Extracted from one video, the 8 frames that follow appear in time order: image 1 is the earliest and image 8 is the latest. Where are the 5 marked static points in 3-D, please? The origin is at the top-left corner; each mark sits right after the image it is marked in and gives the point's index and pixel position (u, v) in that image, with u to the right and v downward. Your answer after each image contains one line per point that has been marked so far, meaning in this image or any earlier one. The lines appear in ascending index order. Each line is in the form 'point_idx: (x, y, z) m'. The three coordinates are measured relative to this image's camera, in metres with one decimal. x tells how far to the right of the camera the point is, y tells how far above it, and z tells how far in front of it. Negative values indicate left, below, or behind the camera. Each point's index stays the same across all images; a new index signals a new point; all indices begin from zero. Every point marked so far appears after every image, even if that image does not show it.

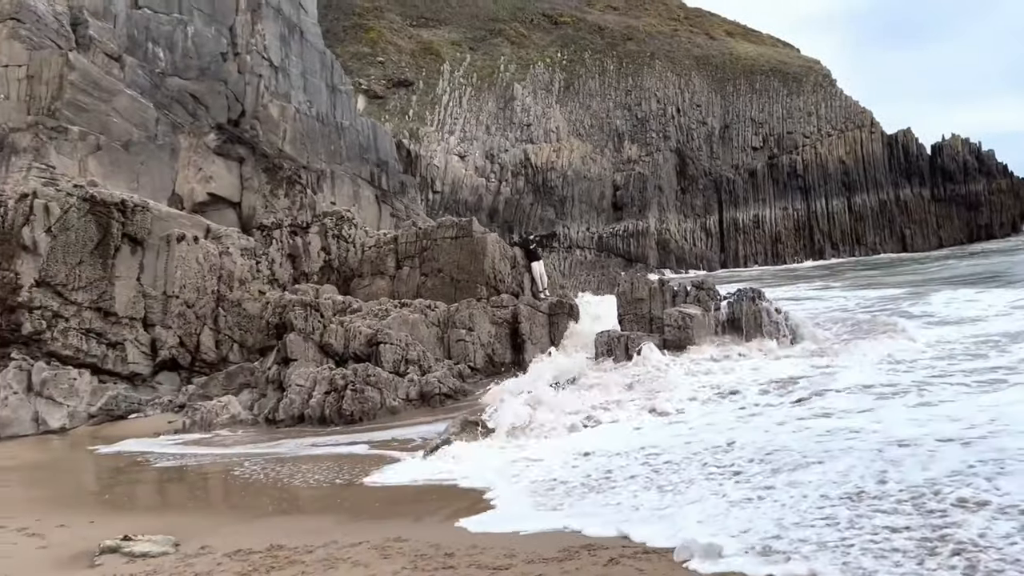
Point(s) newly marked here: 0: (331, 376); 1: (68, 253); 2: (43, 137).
0: (-2.6, -1.3, +11.9) m
1: (-7.2, +0.6, +13.6) m
2: (-8.2, +2.7, +14.7) m
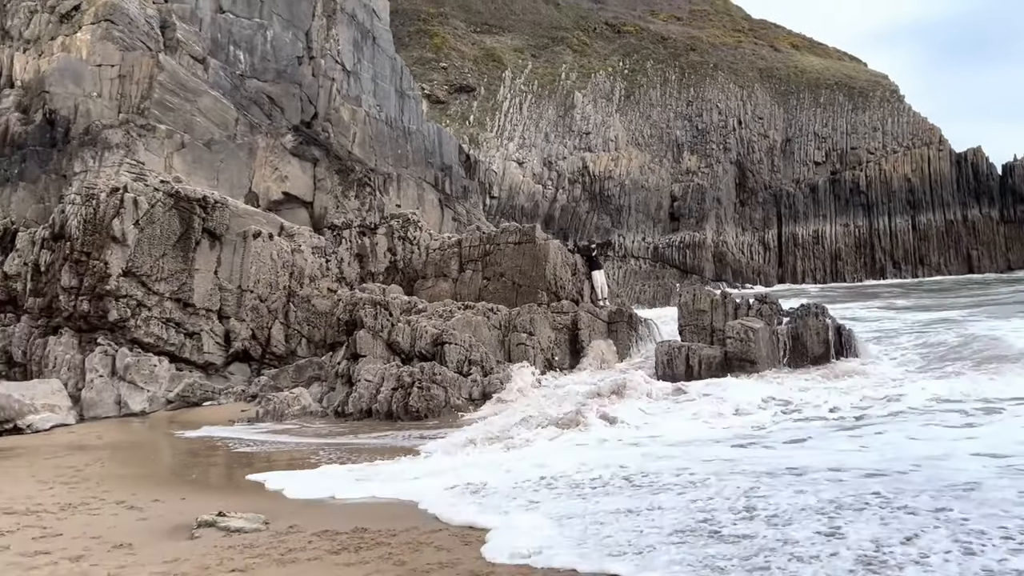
0: (-1.7, -1.3, +12.3) m
1: (-6.1, +0.7, +14.3) m
2: (-7.0, +2.8, +15.4) m
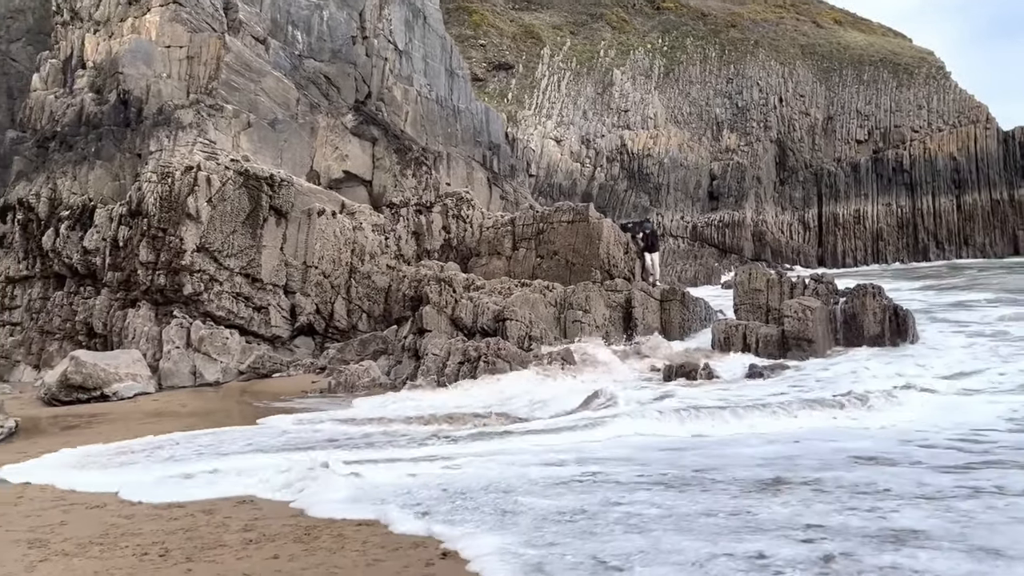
0: (-0.7, -0.9, +12.7) m
1: (-5.1, +1.2, +14.8) m
2: (-5.9, +3.3, +15.9) m
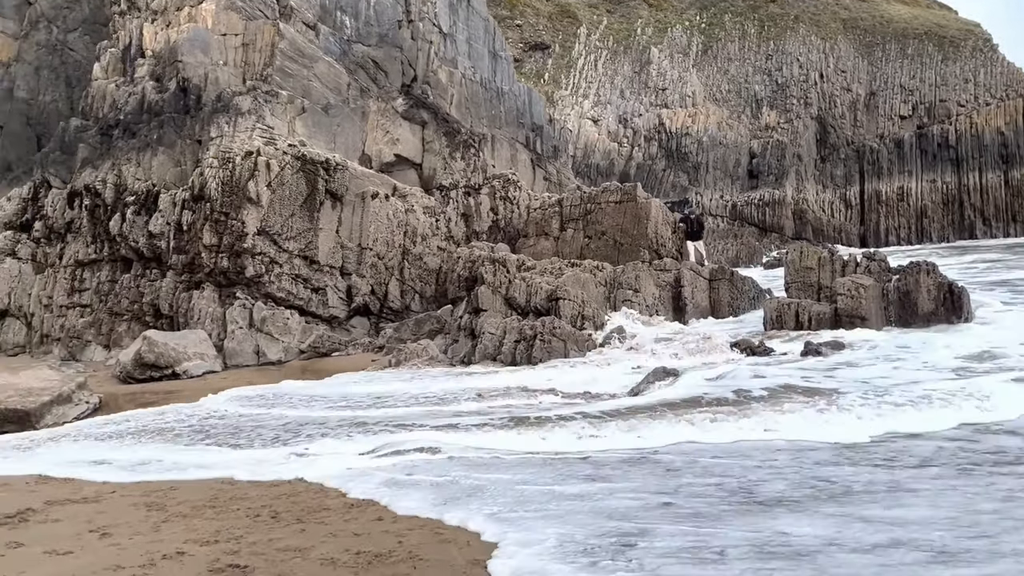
0: (+0.1, -0.6, +13.0) m
1: (-4.2, +1.5, +15.2) m
2: (-4.9, +3.7, +16.3) m
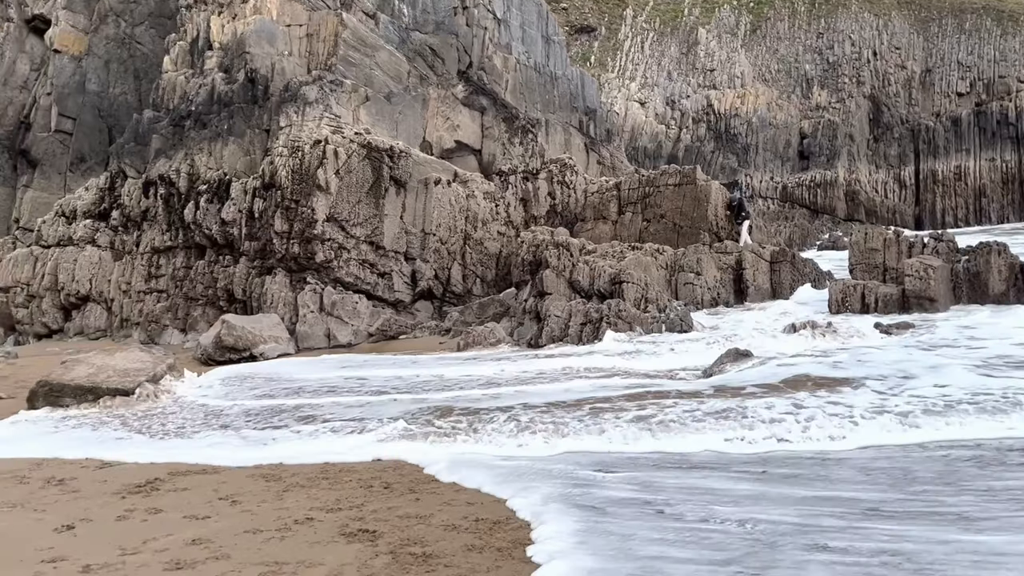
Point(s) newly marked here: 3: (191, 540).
0: (+1.2, -0.3, +13.1) m
1: (-3.0, +1.8, +15.5) m
2: (-3.7, +4.0, +16.6) m
3: (-1.7, -1.3, +4.4) m
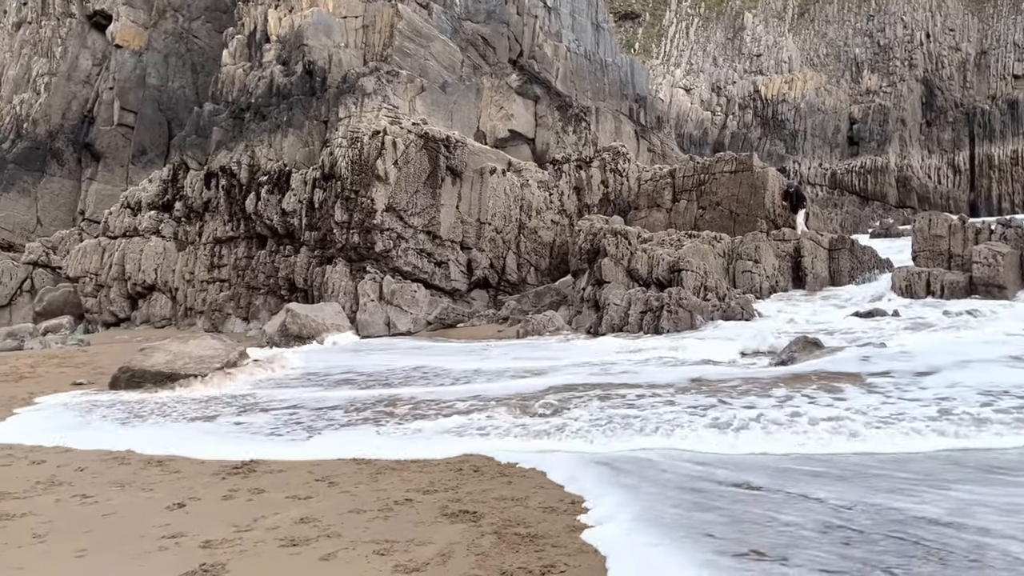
0: (+2.1, -0.2, +13.1) m
1: (-2.0, +2.0, +15.7) m
2: (-2.6, +4.2, +16.8) m
3: (-1.2, -1.3, +4.6) m
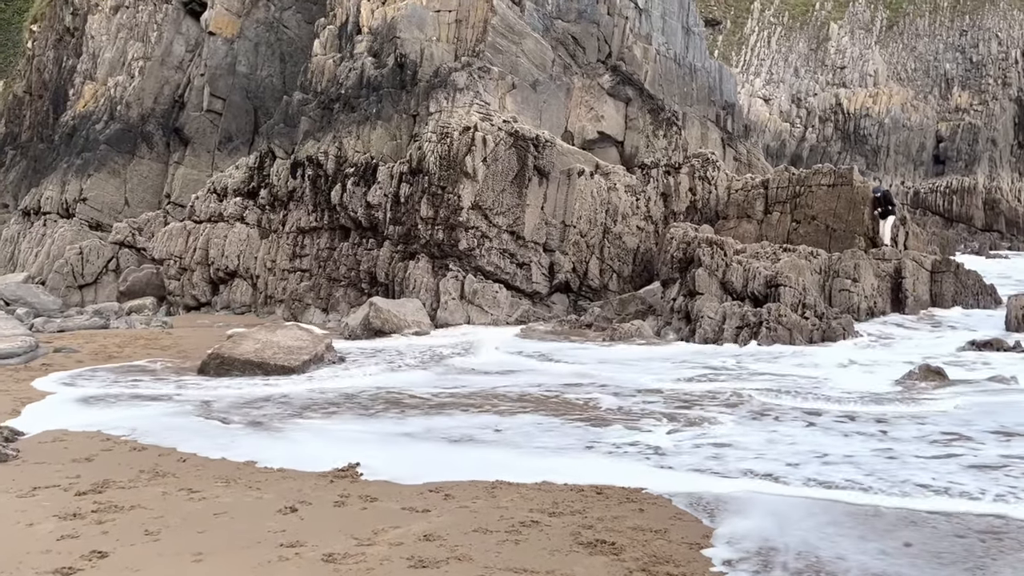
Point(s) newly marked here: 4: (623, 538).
0: (+3.5, -0.4, +12.5) m
1: (-0.3, +2.0, +15.4) m
2: (-0.8, +4.2, +16.5) m
3: (-0.5, -1.3, +4.2) m
4: (+0.6, -1.3, +4.3) m
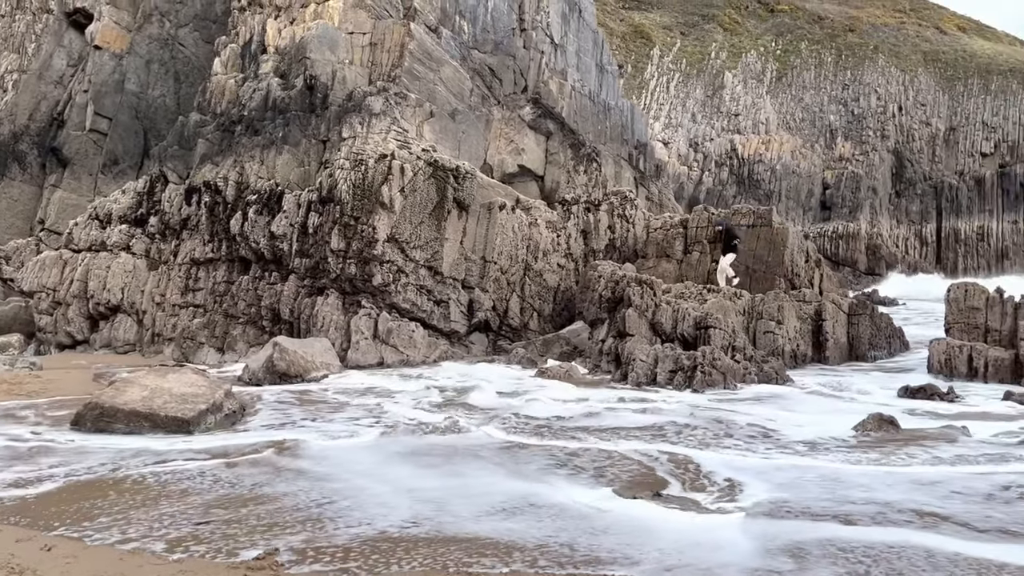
0: (+2.3, -1.0, +12.0) m
1: (-1.7, +1.3, +14.5) m
2: (-2.3, +3.5, +15.6) m
3: (-0.5, -1.4, +3.2) m
4: (+0.5, -1.5, +3.4) m
